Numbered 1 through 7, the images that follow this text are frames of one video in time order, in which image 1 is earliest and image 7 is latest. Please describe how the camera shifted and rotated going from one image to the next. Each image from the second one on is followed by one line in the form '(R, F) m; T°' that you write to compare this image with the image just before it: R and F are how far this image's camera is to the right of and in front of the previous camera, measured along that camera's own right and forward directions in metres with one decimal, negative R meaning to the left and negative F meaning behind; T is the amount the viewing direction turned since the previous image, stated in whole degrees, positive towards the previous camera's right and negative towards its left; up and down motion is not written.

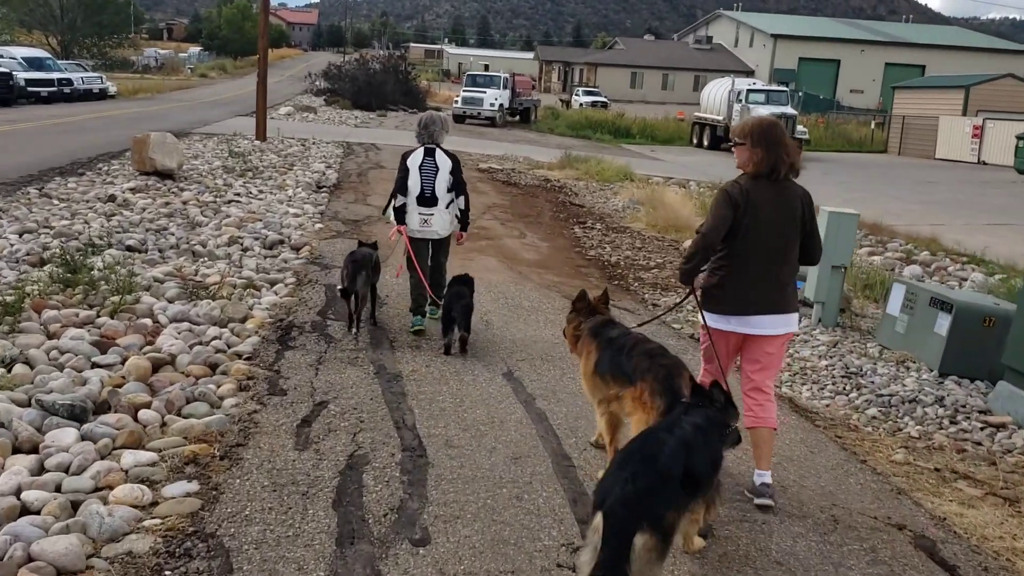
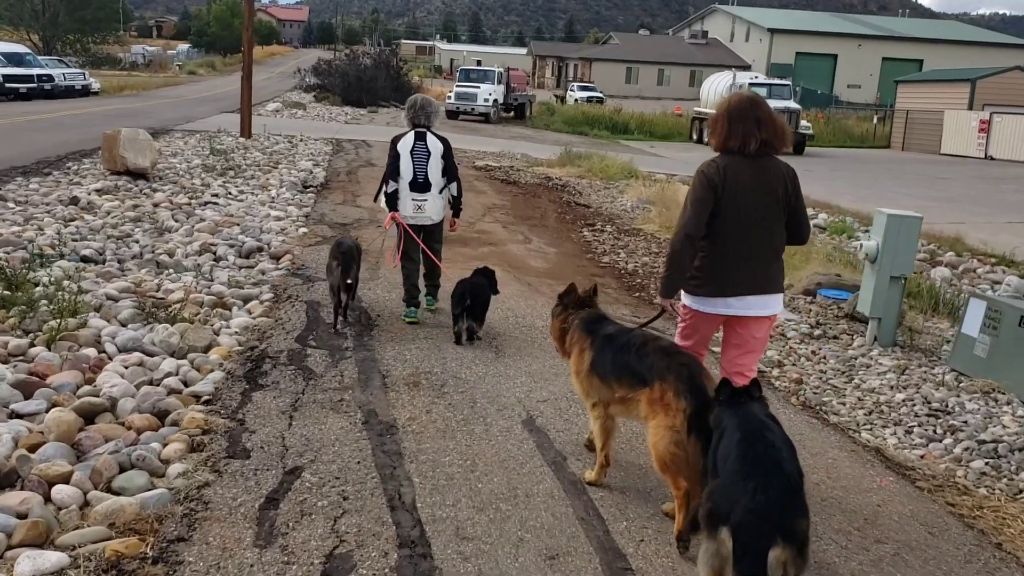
(-0.1, +1.1) m; 0°
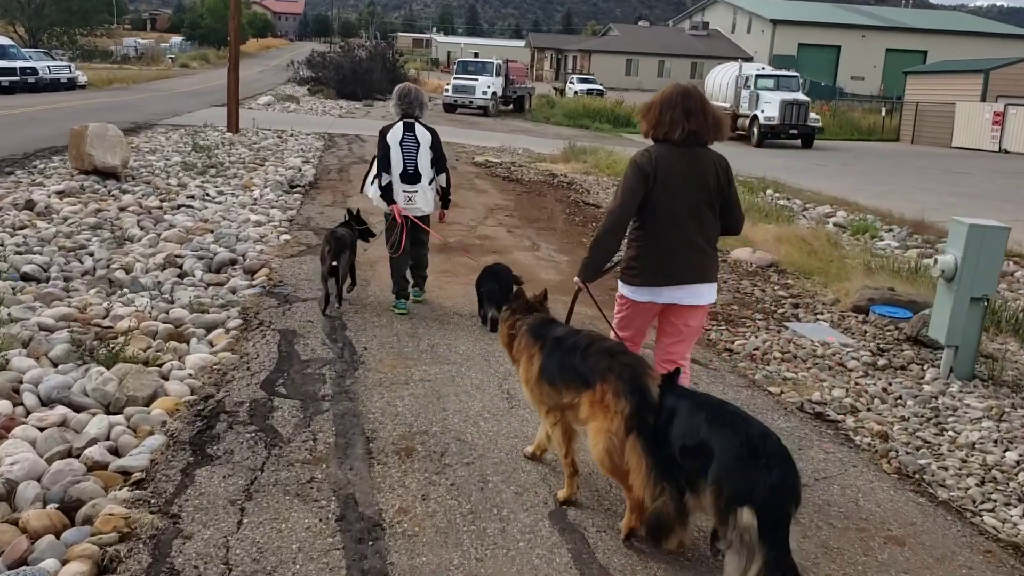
(-0.1, +1.2) m; 0°
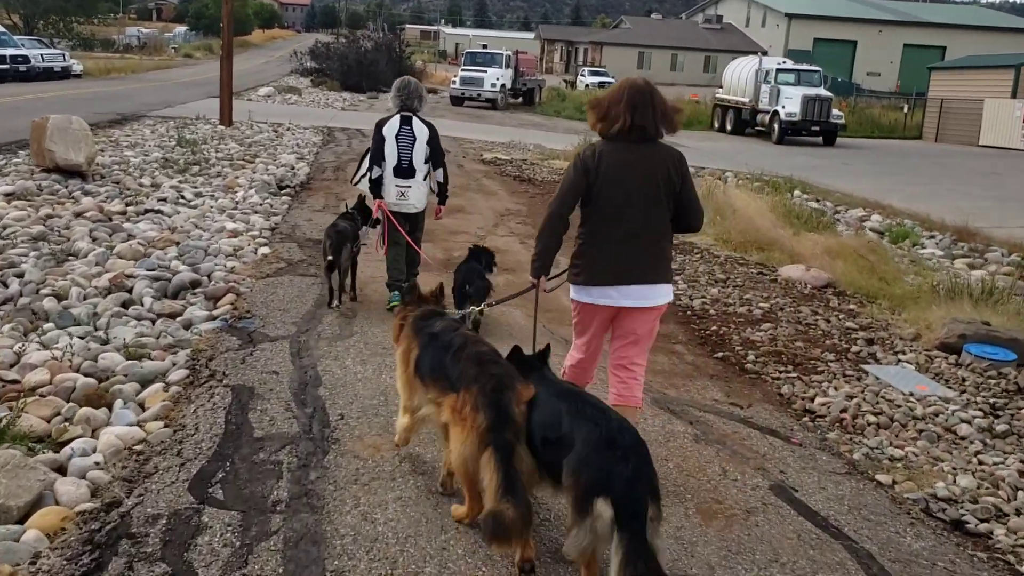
(-0.1, +1.4) m; 0°
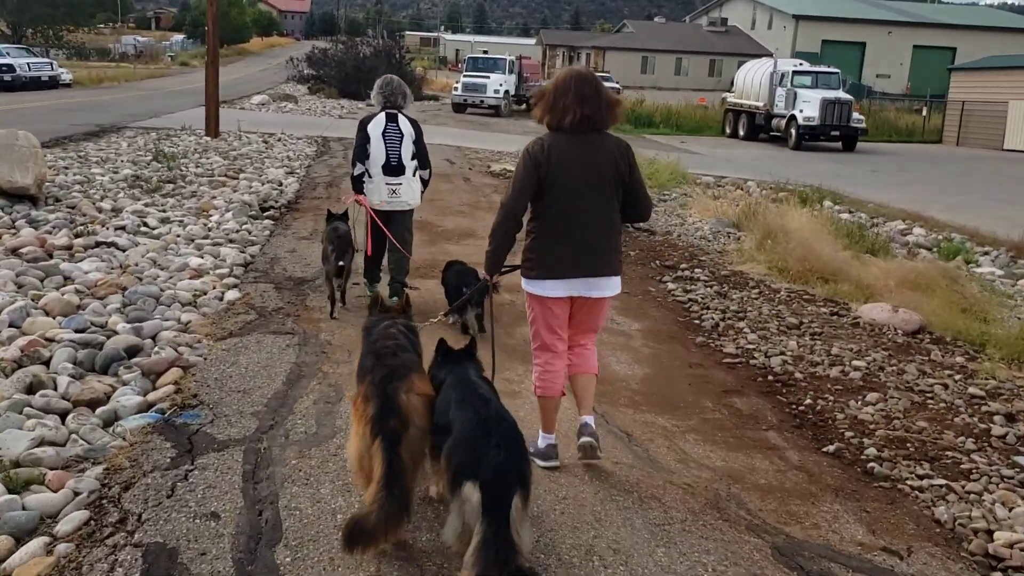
(-0.2, +1.6) m; 0°
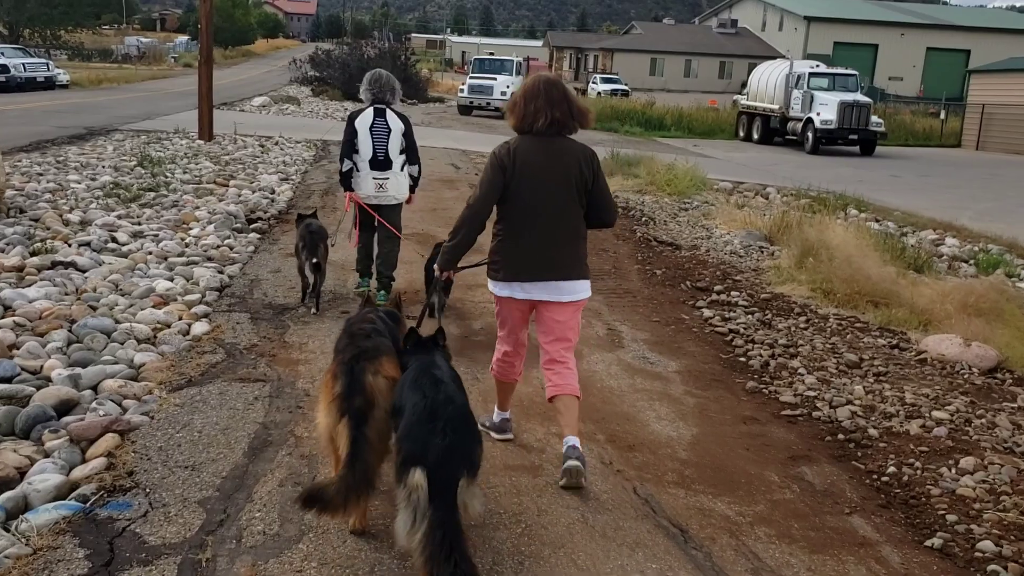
(0.0, +1.0) m; 0°
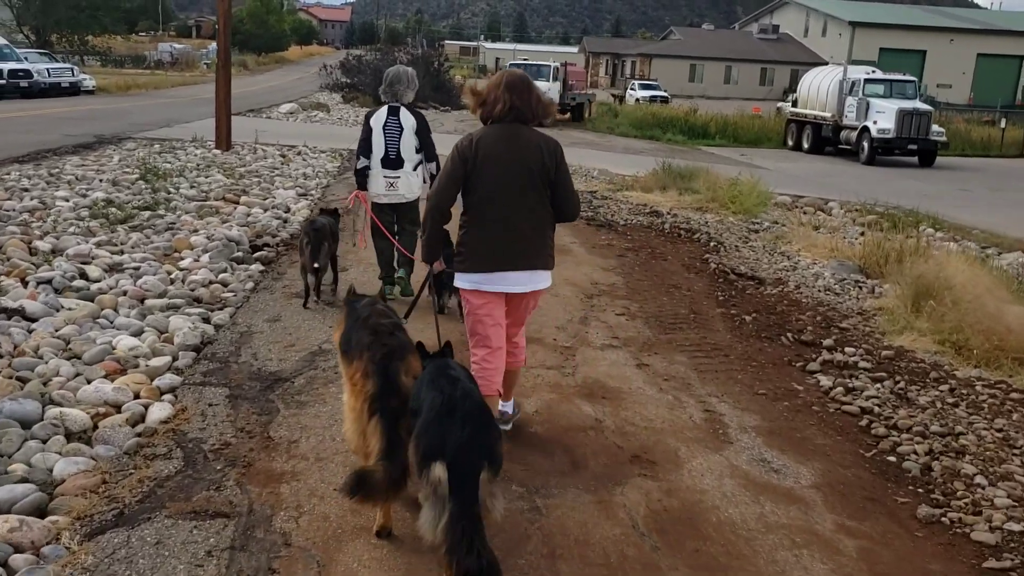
(-0.2, +1.6) m; -2°
